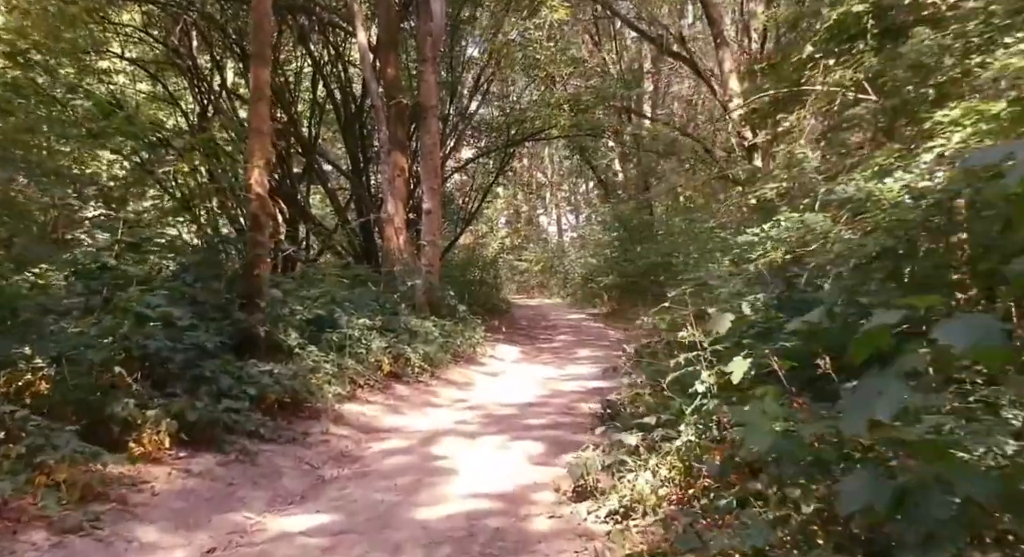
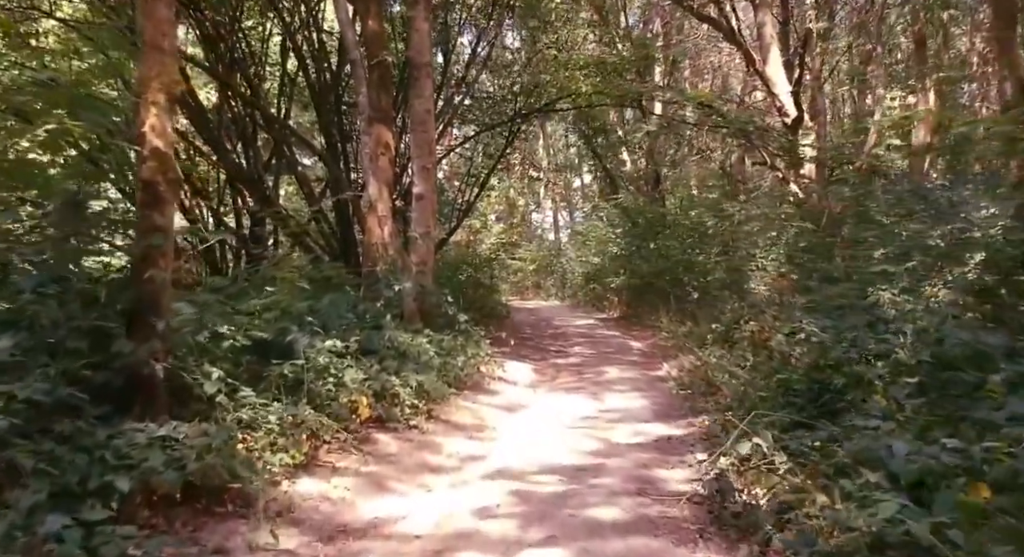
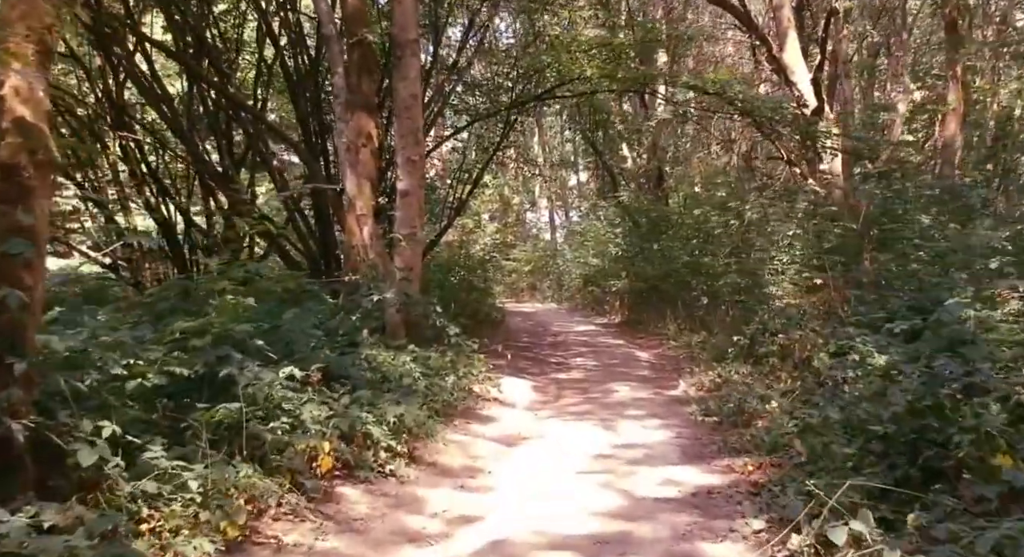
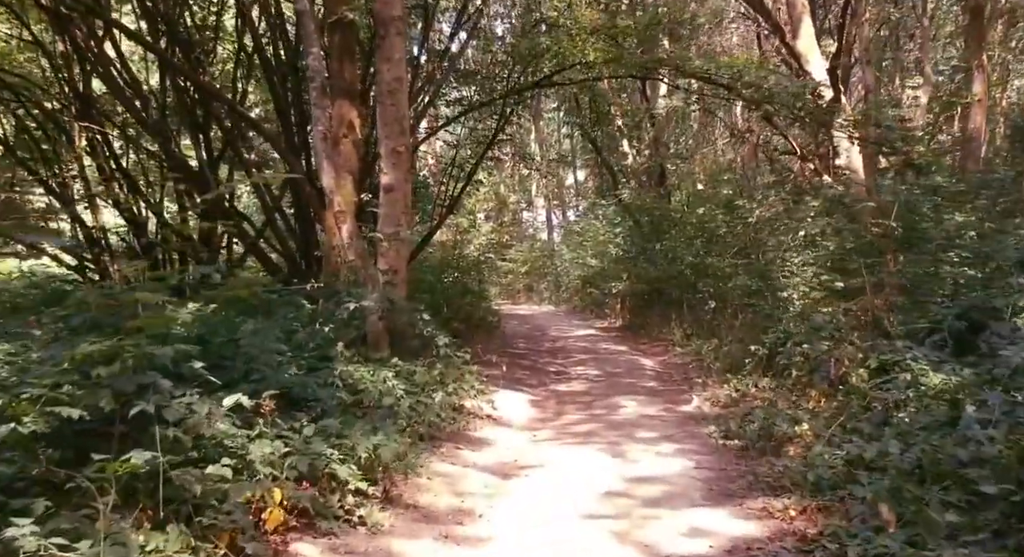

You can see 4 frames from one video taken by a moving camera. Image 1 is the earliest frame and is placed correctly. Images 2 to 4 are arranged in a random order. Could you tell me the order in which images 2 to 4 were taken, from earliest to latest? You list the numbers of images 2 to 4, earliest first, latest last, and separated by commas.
2, 3, 4
